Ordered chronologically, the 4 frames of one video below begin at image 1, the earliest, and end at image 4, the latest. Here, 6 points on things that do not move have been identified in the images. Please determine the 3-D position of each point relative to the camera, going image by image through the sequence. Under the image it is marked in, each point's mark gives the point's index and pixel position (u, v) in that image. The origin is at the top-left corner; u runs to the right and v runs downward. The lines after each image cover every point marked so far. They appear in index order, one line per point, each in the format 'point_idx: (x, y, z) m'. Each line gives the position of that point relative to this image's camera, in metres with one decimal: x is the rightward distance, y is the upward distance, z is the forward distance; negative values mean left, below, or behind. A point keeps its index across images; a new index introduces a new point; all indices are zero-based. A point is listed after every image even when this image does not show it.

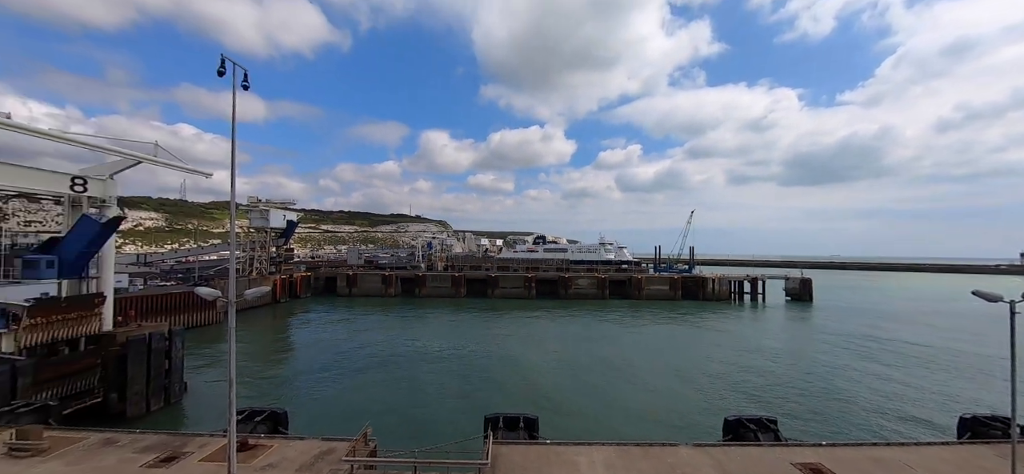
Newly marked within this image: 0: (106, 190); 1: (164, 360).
0: (-18.6, +2.2, +17.5) m
1: (-14.3, -4.9, +15.5) m
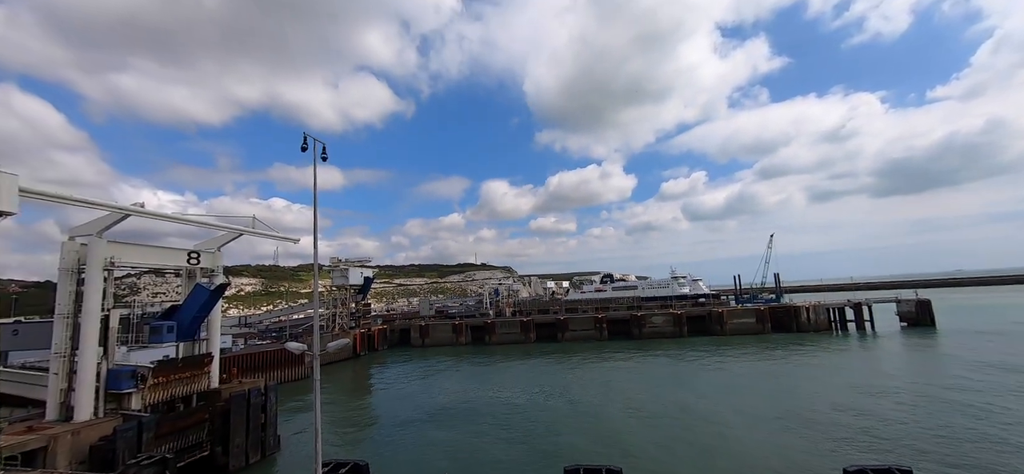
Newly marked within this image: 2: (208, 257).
0: (-15.4, -1.4, +20.1) m
1: (-10.9, -7.9, +16.8) m
2: (-15.5, -1.1, +19.6) m
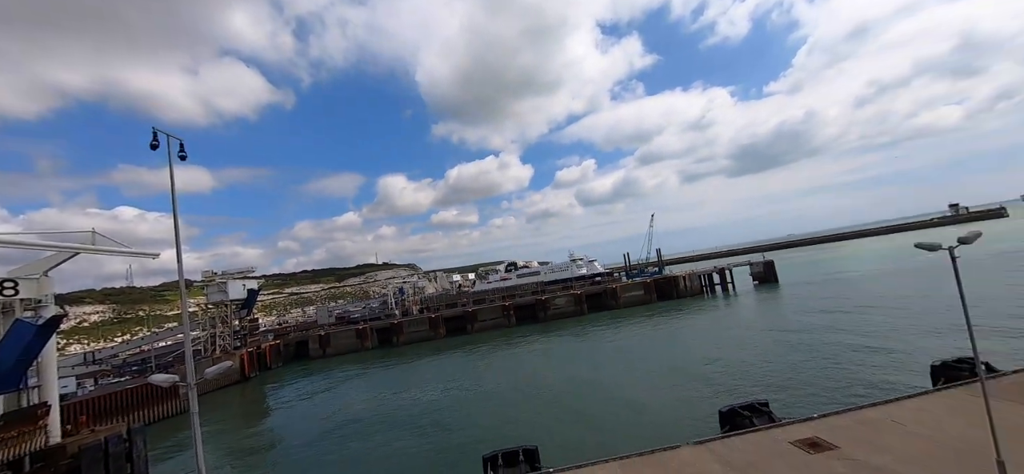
0: (-20.0, -2.2, +16.2) m
1: (-14.5, -8.5, +14.1) m
2: (-20.0, -2.0, +15.6) m
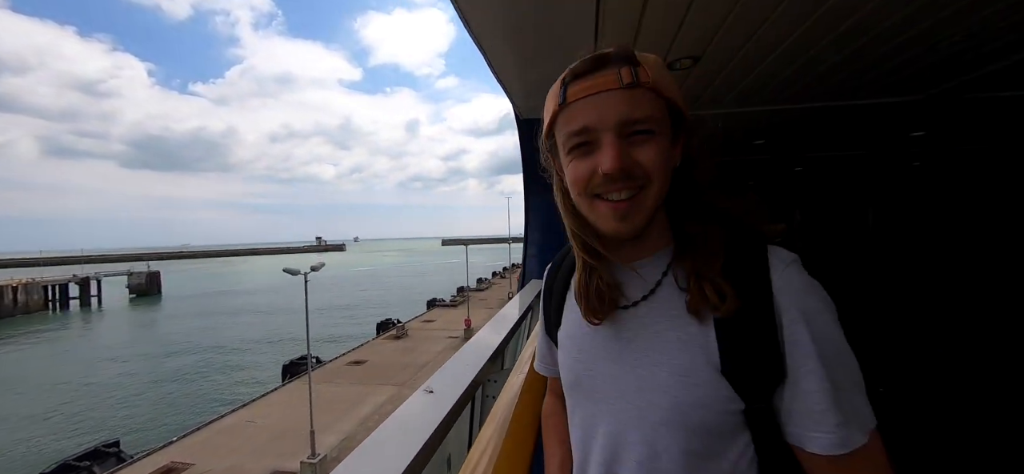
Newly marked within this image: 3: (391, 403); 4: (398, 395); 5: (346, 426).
0: (-27.0, +1.3, -14.7) m
1: (-23.5, -5.7, -11.1) m
2: (-26.5, +1.5, -14.9) m
3: (-5.3, -7.4, +16.7) m
4: (-5.3, -7.6, +17.7) m
5: (-7.0, -7.7, +15.5) m
